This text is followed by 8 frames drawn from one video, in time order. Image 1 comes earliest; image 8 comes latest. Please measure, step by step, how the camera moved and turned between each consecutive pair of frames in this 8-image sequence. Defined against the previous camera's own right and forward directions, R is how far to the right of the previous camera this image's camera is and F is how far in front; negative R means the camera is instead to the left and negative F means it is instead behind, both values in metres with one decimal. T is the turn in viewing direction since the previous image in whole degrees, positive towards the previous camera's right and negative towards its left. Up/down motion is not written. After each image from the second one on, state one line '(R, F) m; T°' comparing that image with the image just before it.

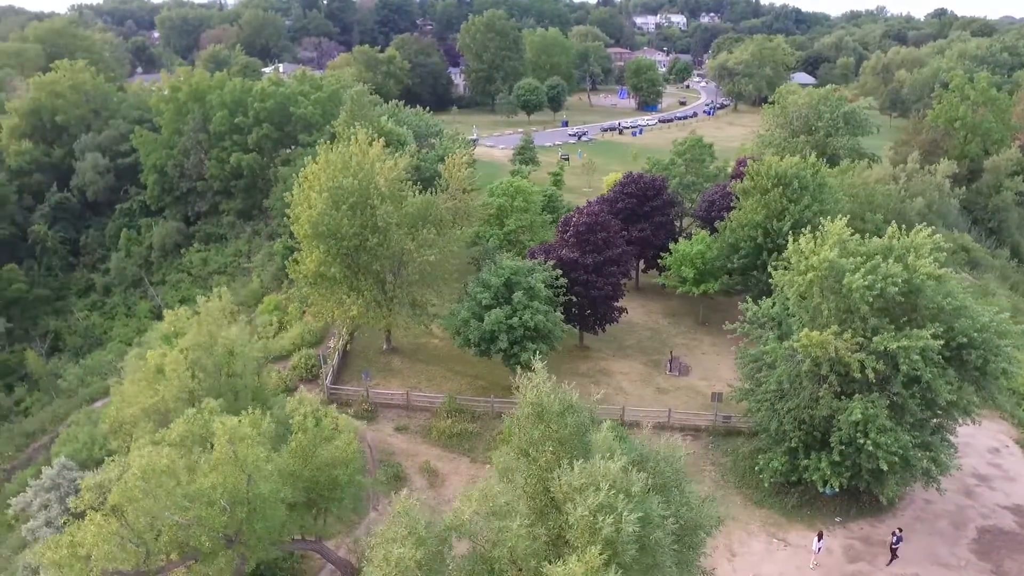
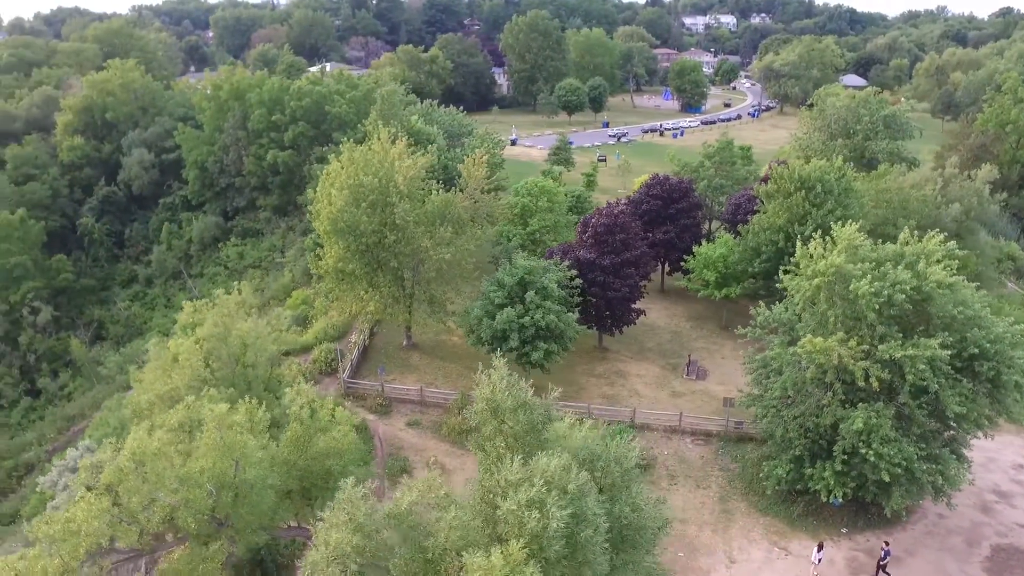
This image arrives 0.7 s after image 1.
(+1.0, -0.1) m; -4°
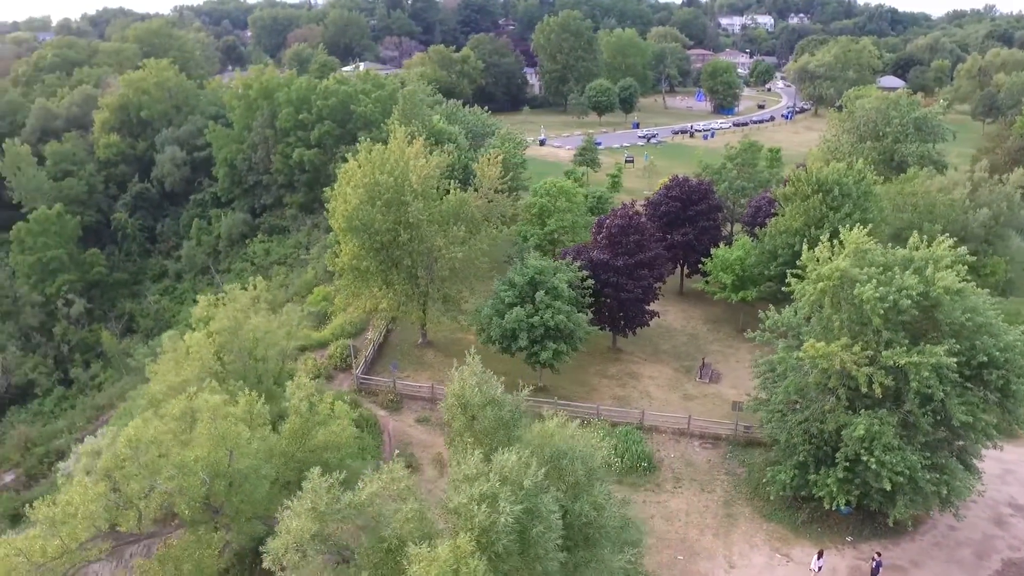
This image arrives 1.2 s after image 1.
(+0.8, -0.1) m; -3°
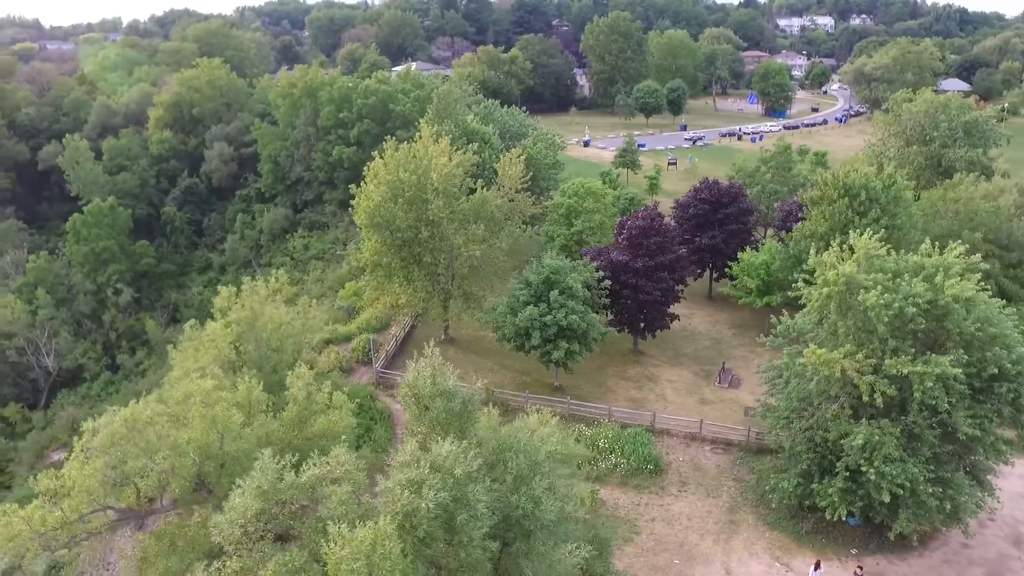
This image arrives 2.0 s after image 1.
(+1.2, -0.1) m; -4°
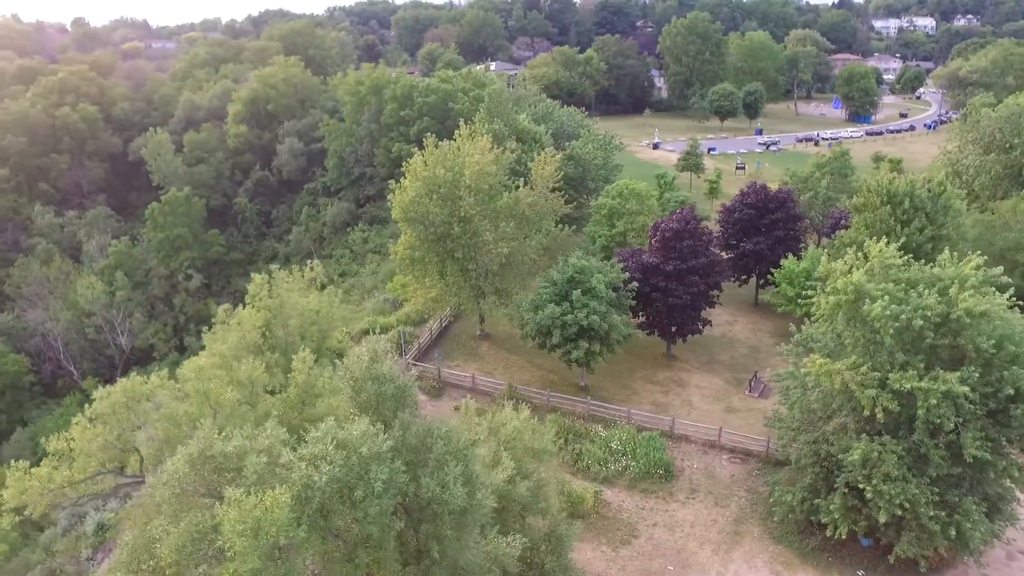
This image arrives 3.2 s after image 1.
(+1.8, -0.1) m; -6°
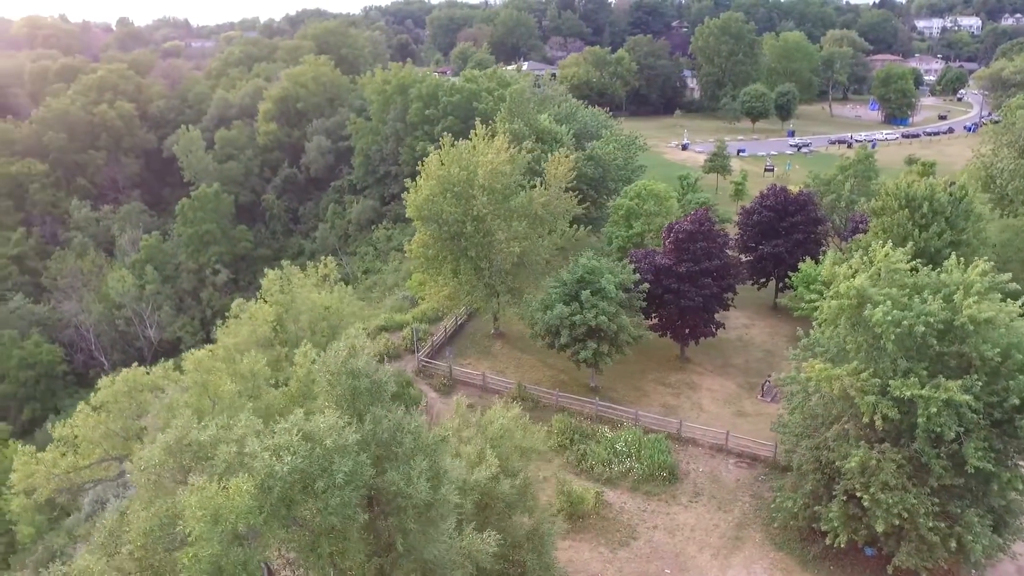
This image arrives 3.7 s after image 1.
(+0.8, 0.0) m; -3°
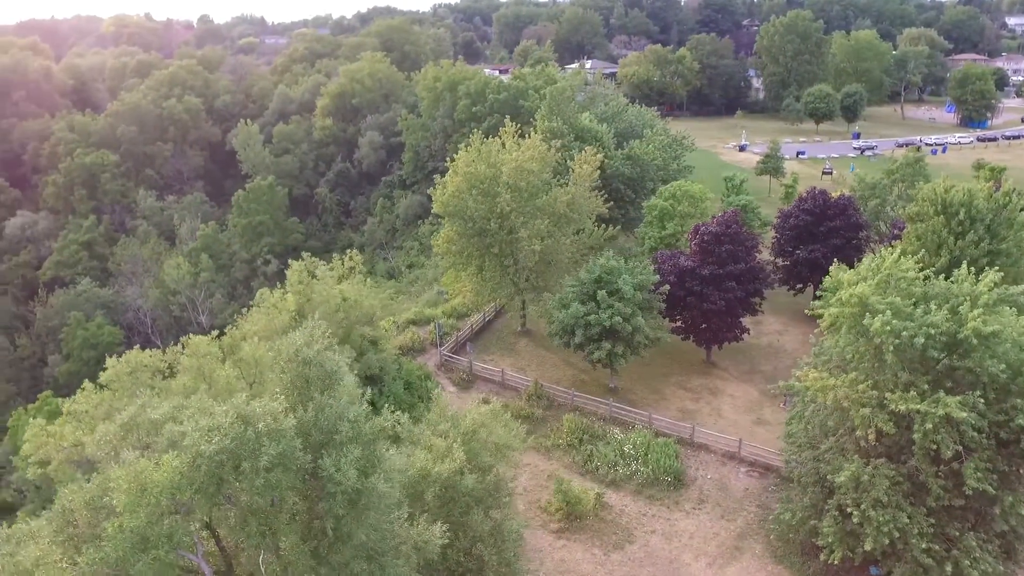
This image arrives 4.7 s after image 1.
(+1.6, 0.0) m; -5°
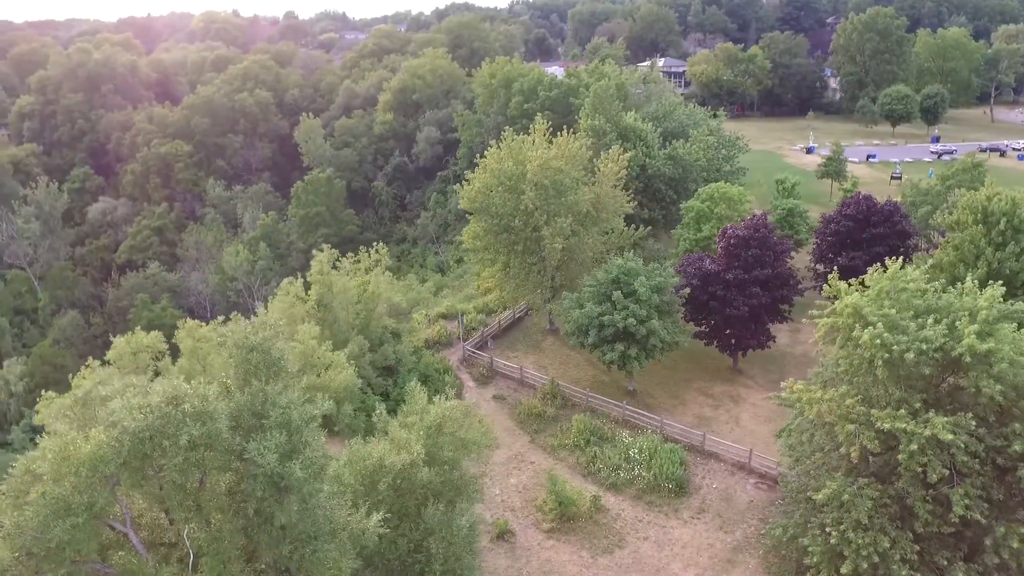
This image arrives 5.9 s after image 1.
(+1.9, +0.1) m; -6°
